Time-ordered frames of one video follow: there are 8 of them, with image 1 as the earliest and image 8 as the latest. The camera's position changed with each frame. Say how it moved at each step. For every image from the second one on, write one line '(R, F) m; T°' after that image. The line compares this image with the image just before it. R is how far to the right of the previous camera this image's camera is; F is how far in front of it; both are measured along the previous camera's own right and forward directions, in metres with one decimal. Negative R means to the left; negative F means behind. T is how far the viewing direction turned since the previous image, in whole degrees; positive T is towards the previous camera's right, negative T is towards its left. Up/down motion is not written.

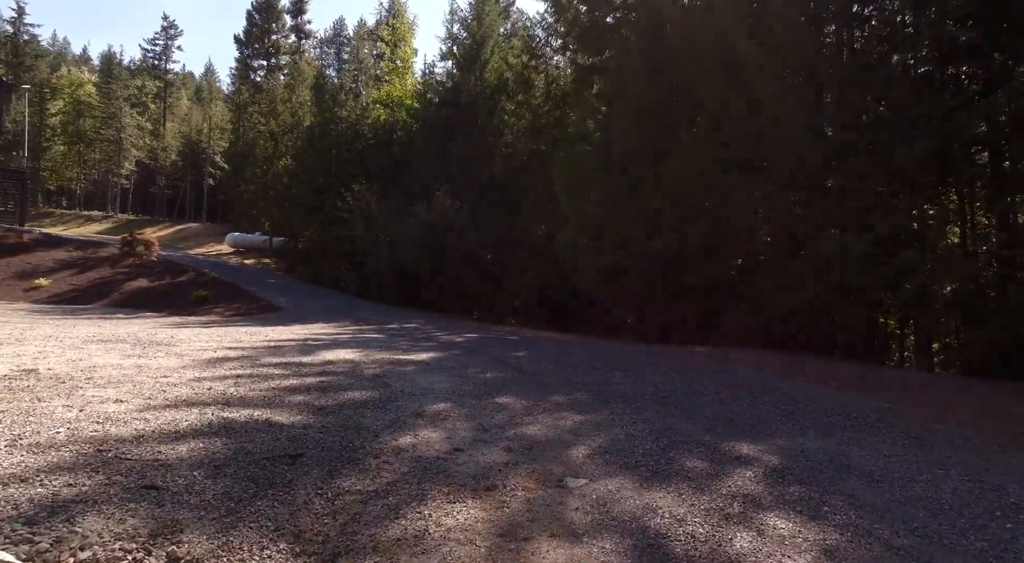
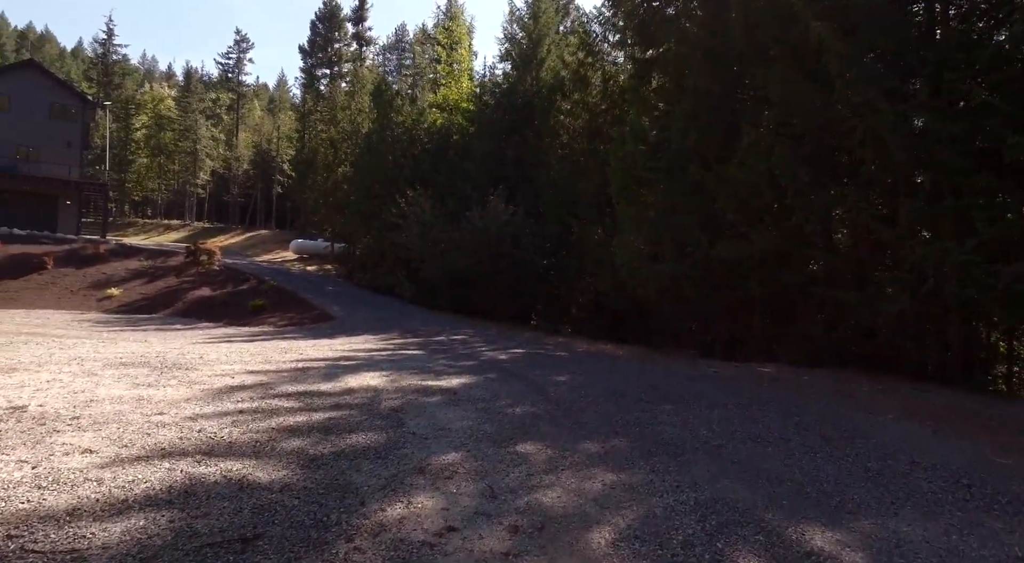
(+0.3, +0.9) m; -5°
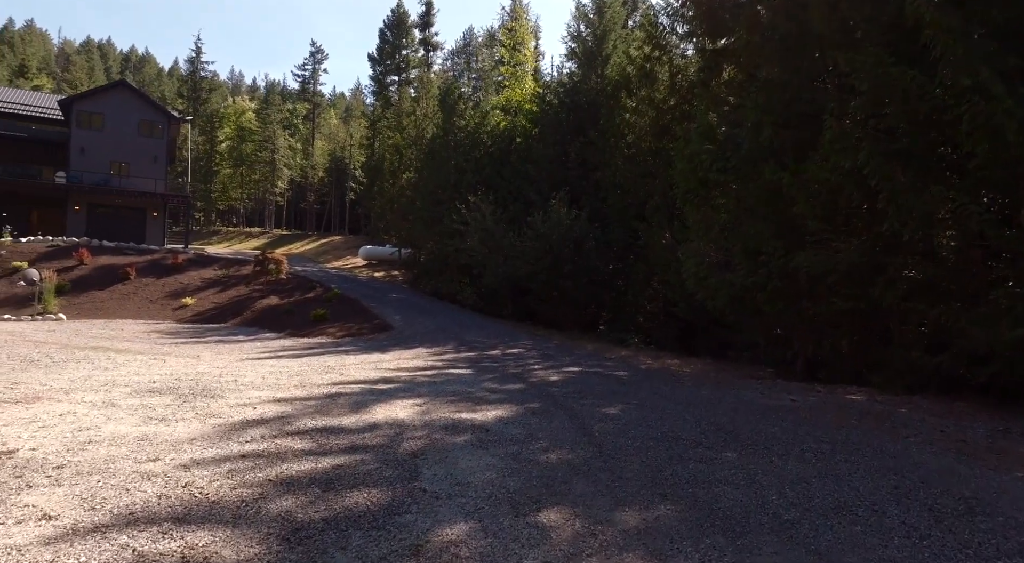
(+0.3, +0.9) m; -6°
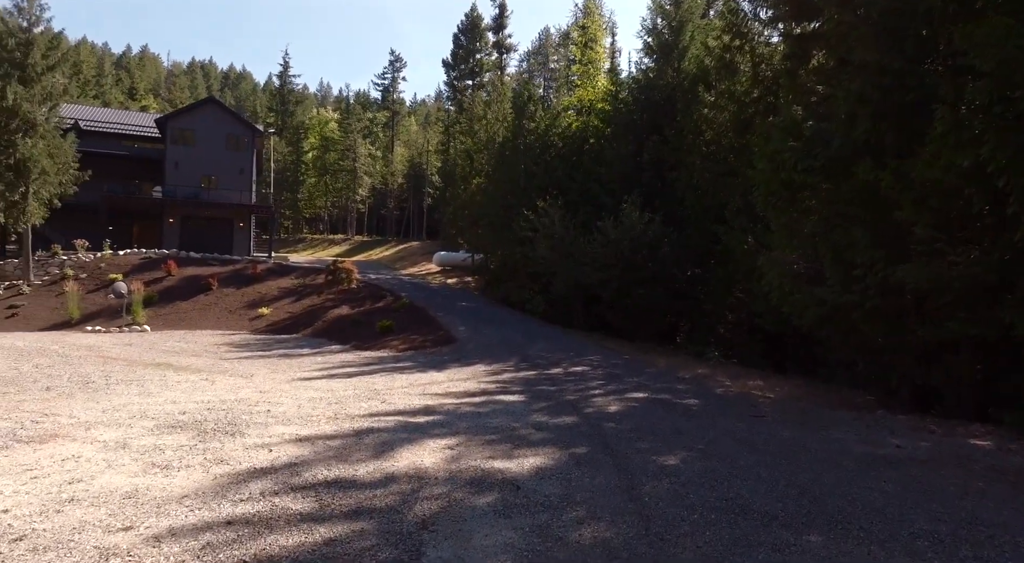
(+0.4, +1.0) m; -7°
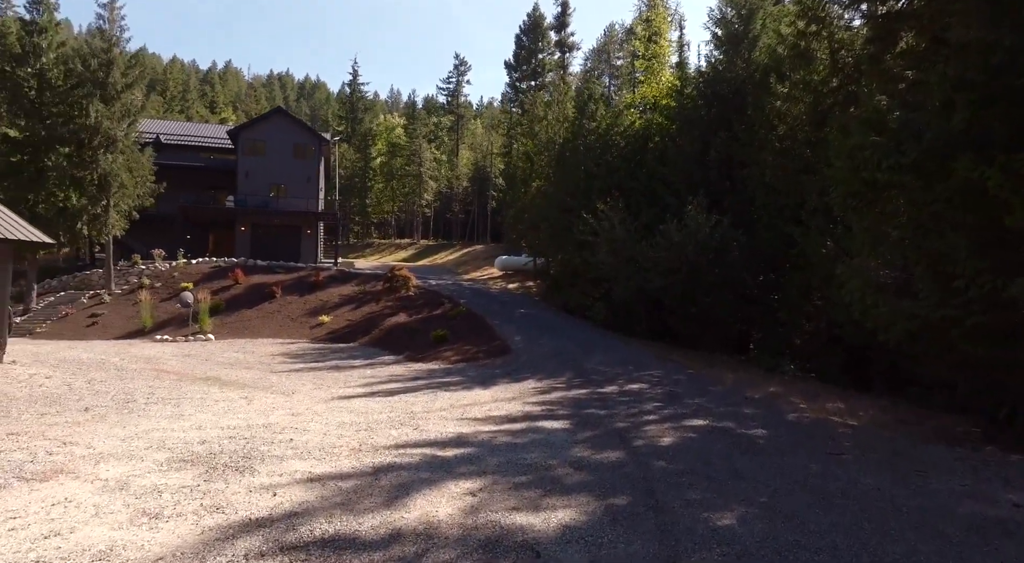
(+0.4, +0.9) m; -6°
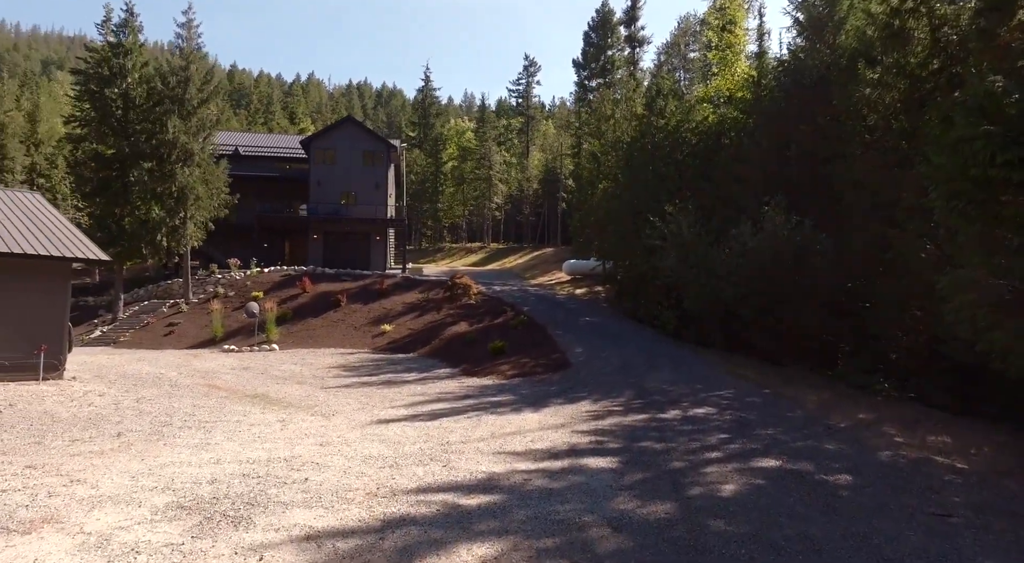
(+0.5, +1.0) m; -6°
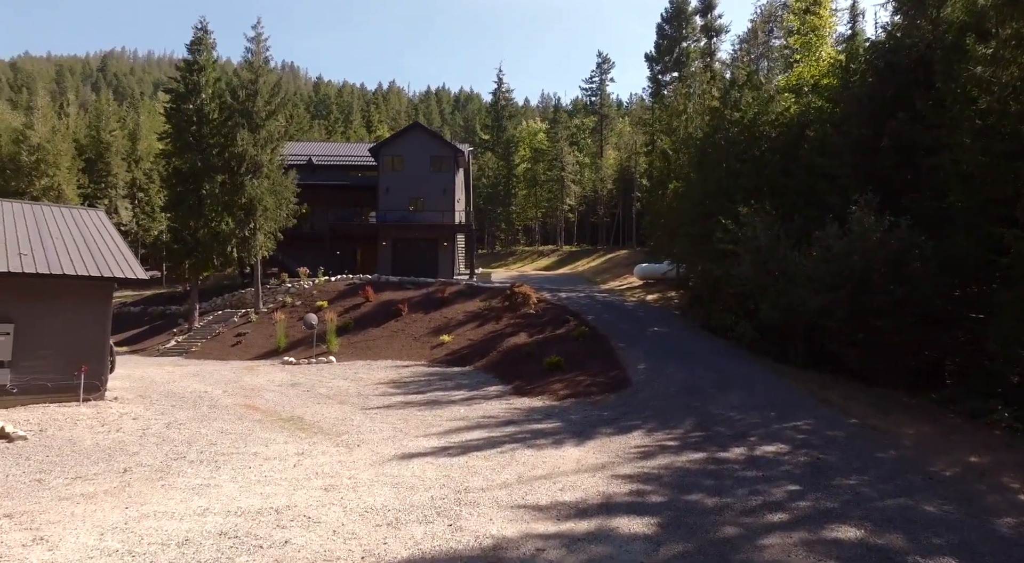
(+0.7, +1.4) m; -6°
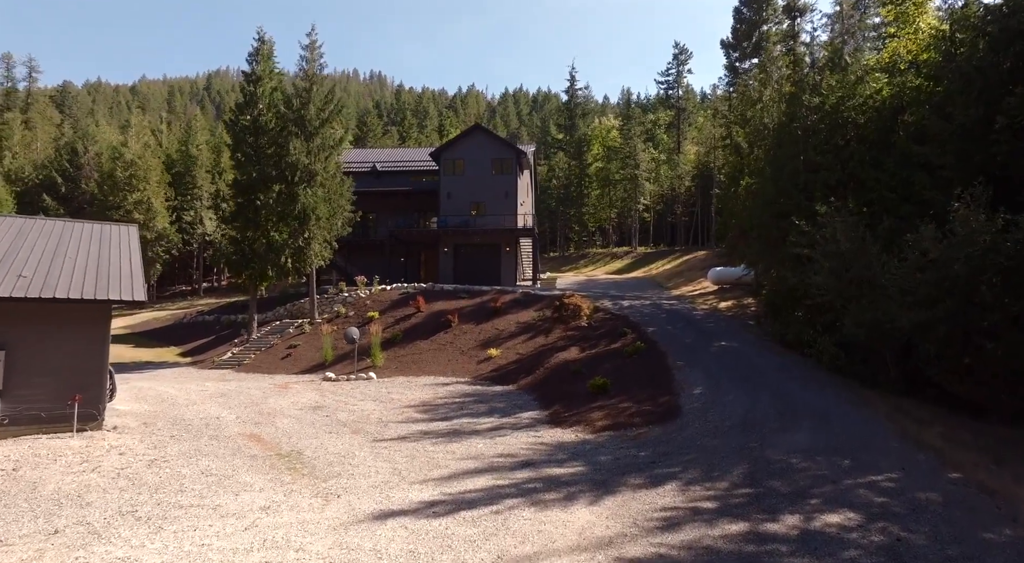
(+1.1, +2.0) m; -7°
